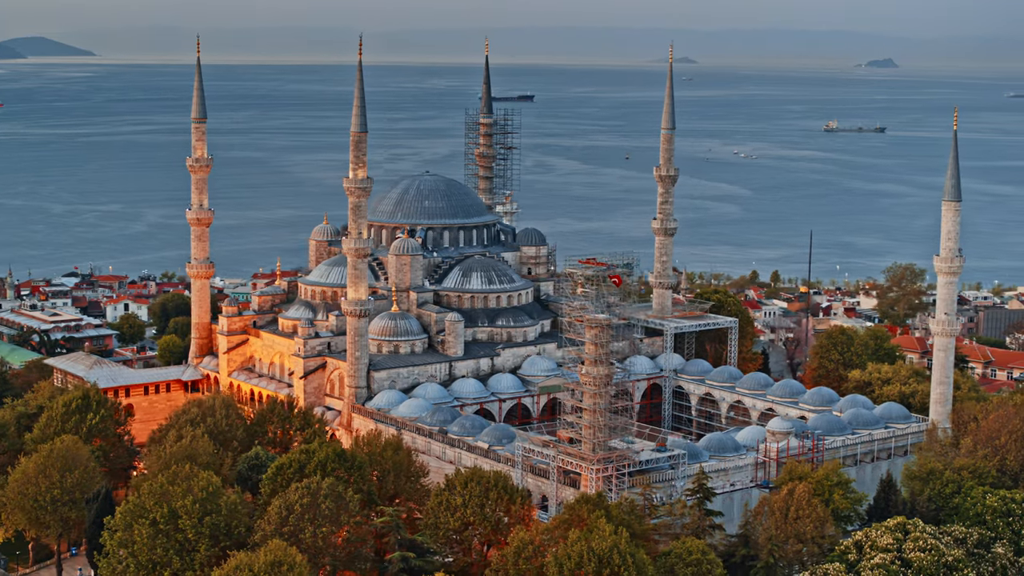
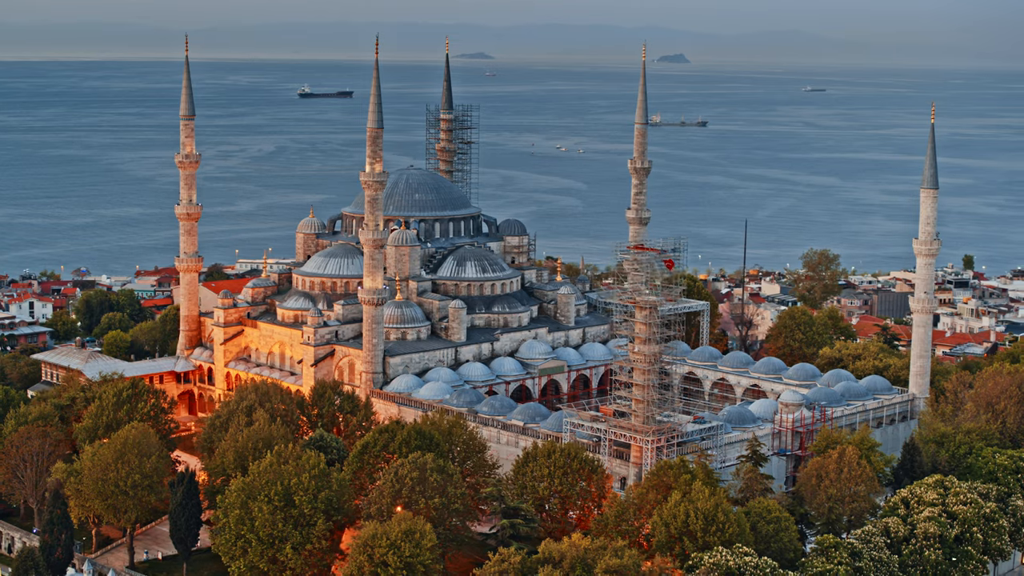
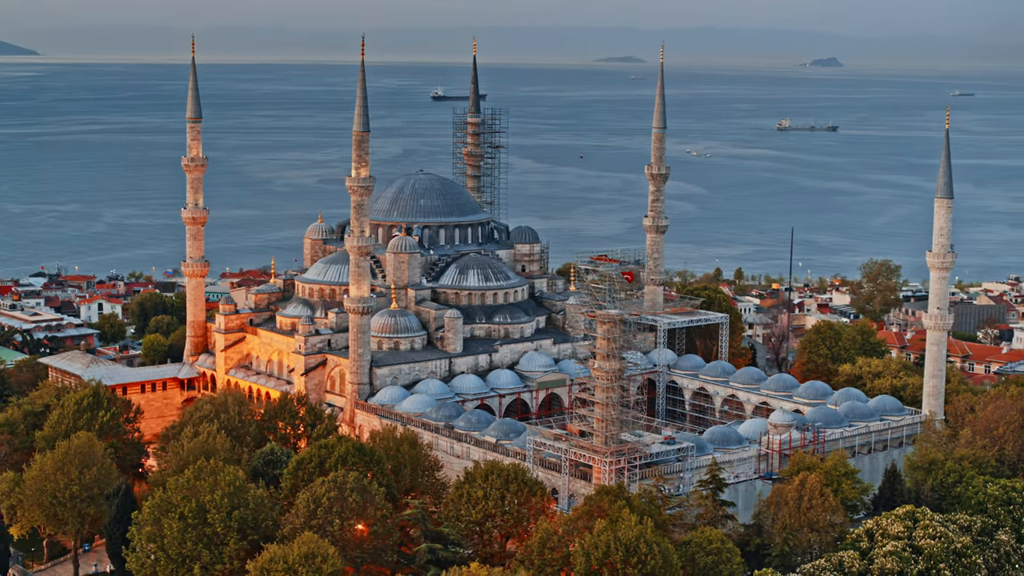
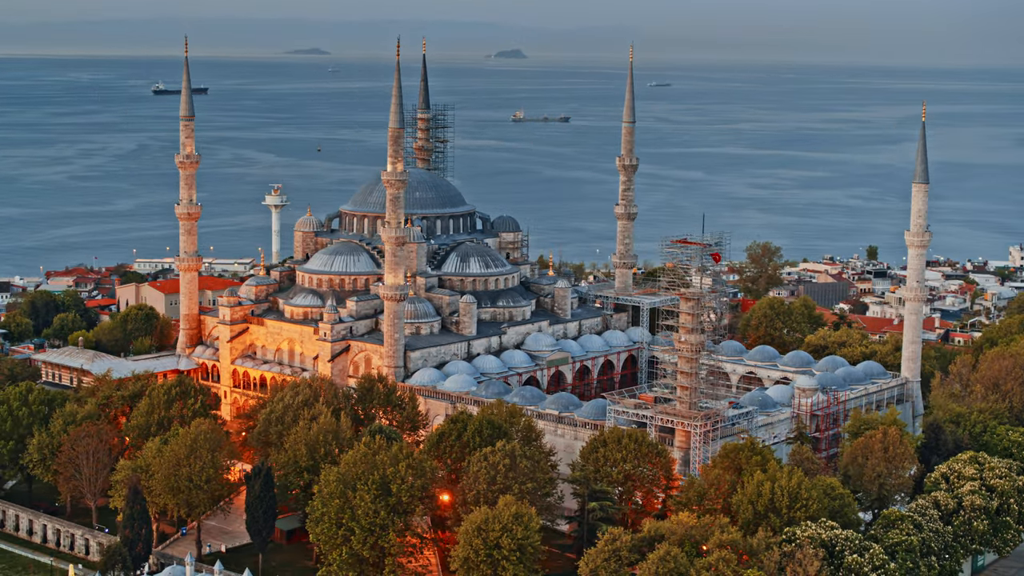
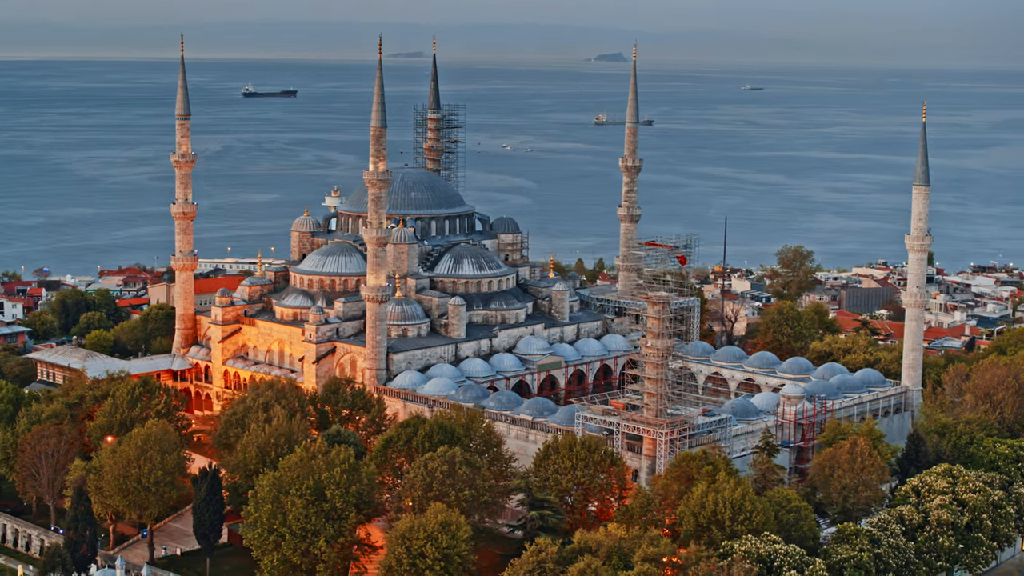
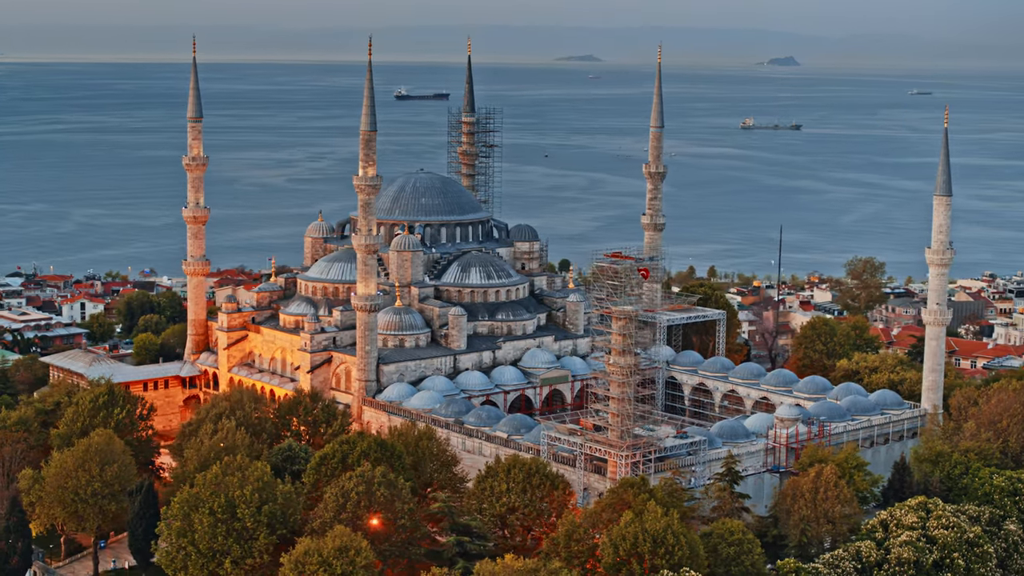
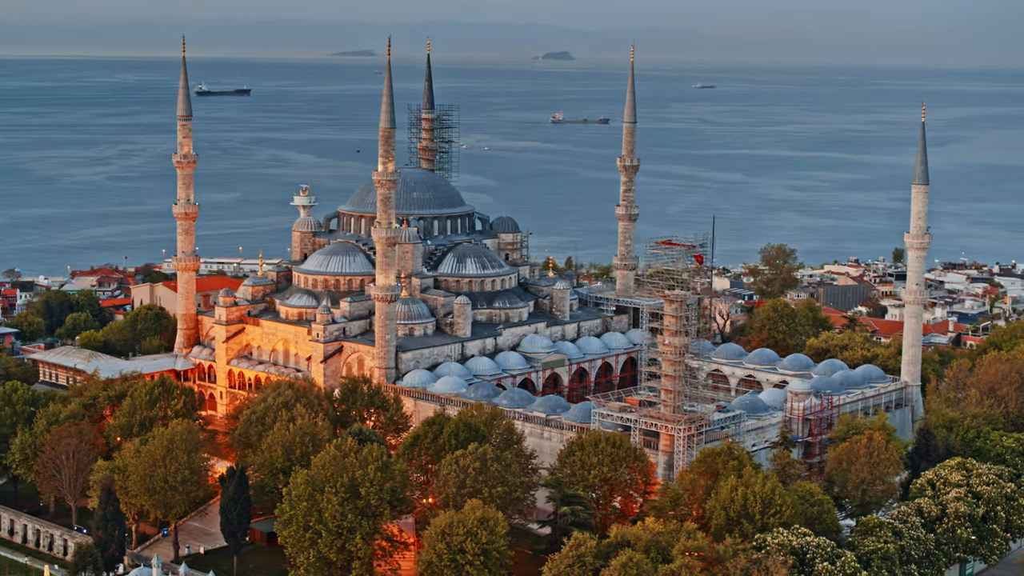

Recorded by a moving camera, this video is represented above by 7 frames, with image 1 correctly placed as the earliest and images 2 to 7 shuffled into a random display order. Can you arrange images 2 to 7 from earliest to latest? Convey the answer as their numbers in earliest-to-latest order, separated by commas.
3, 6, 2, 5, 7, 4
